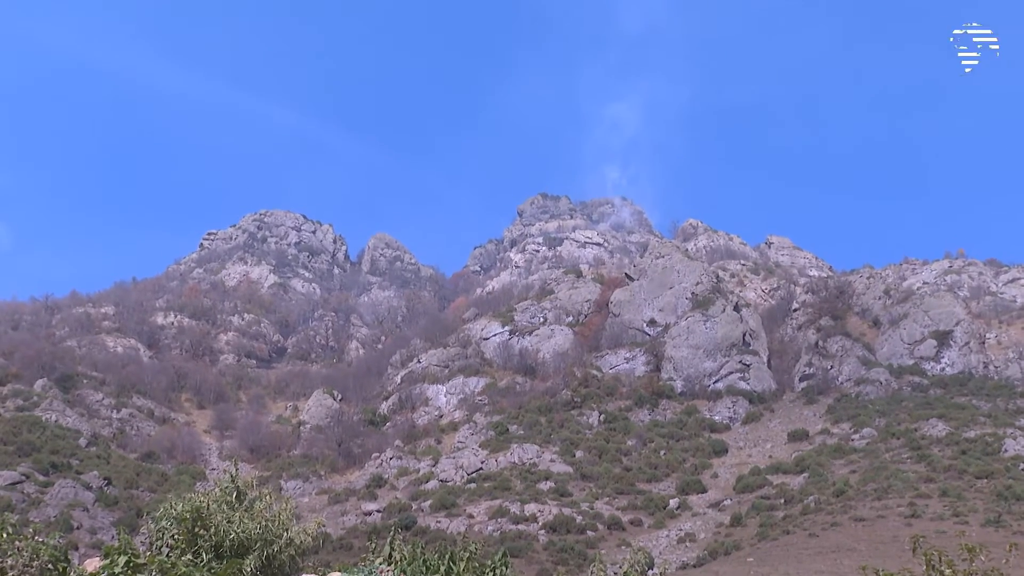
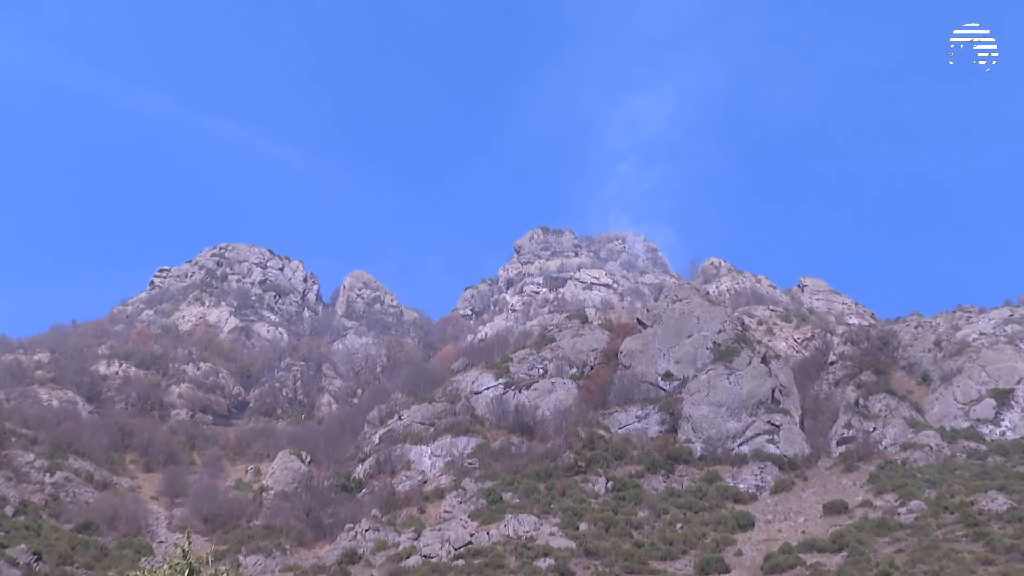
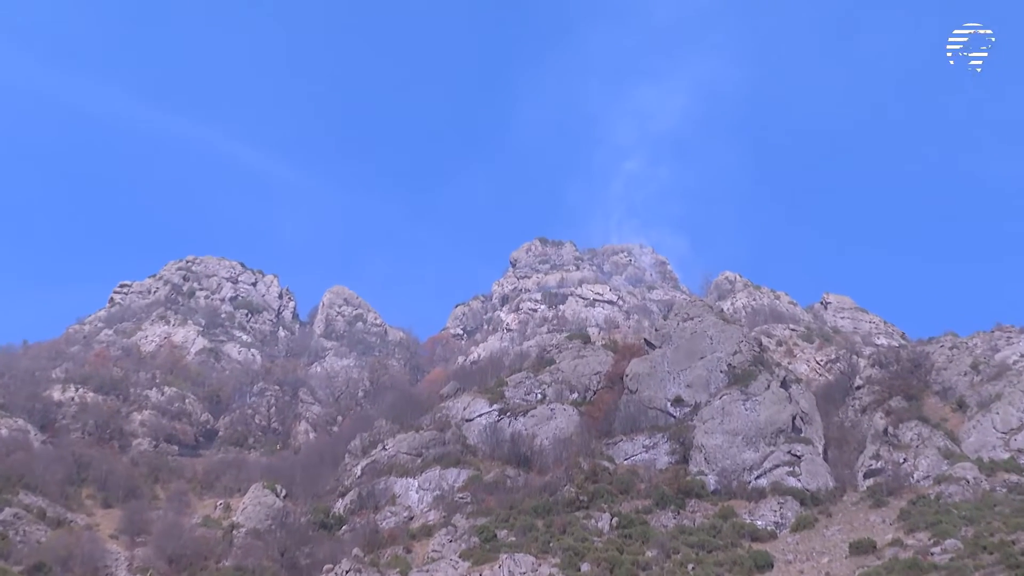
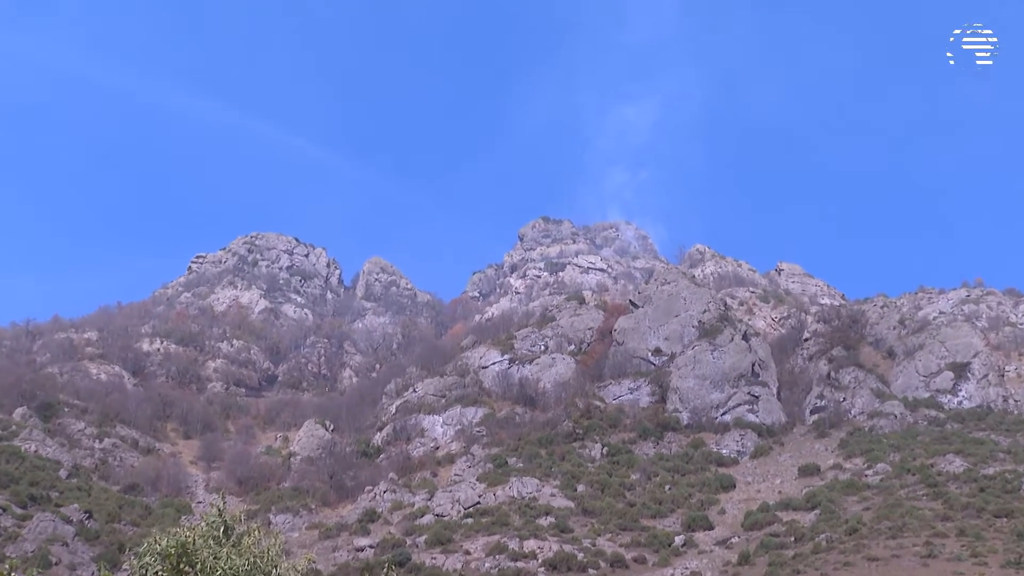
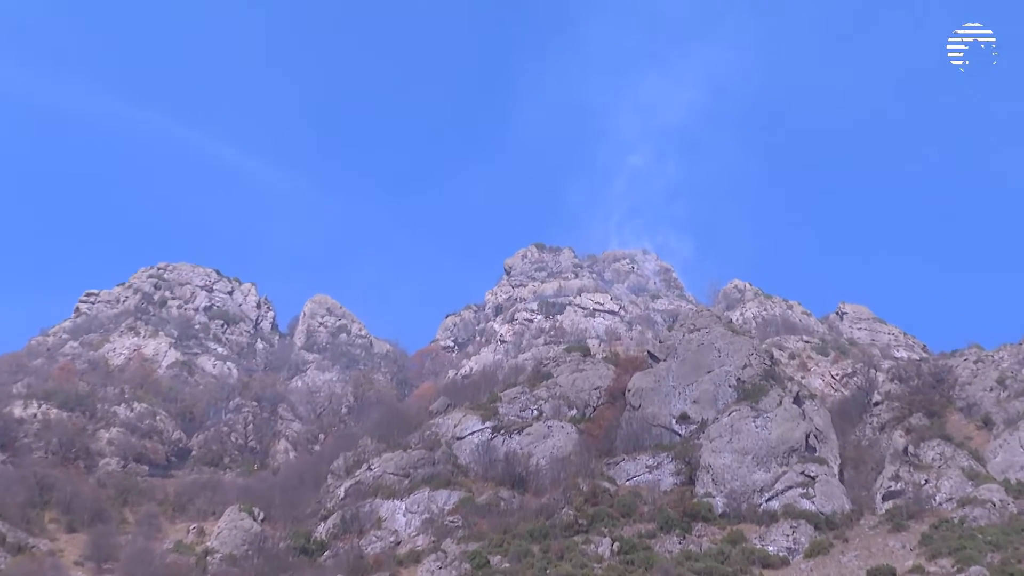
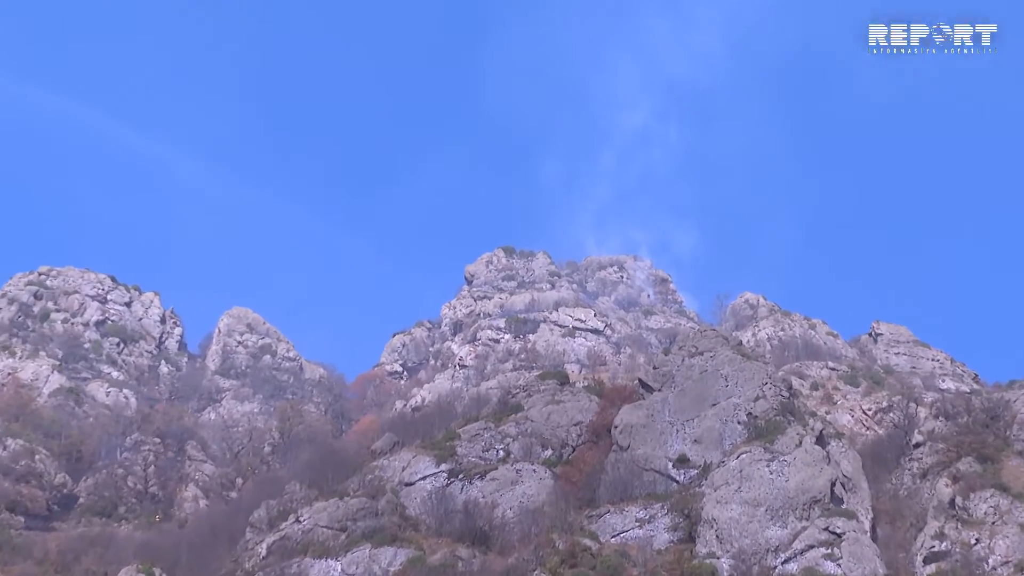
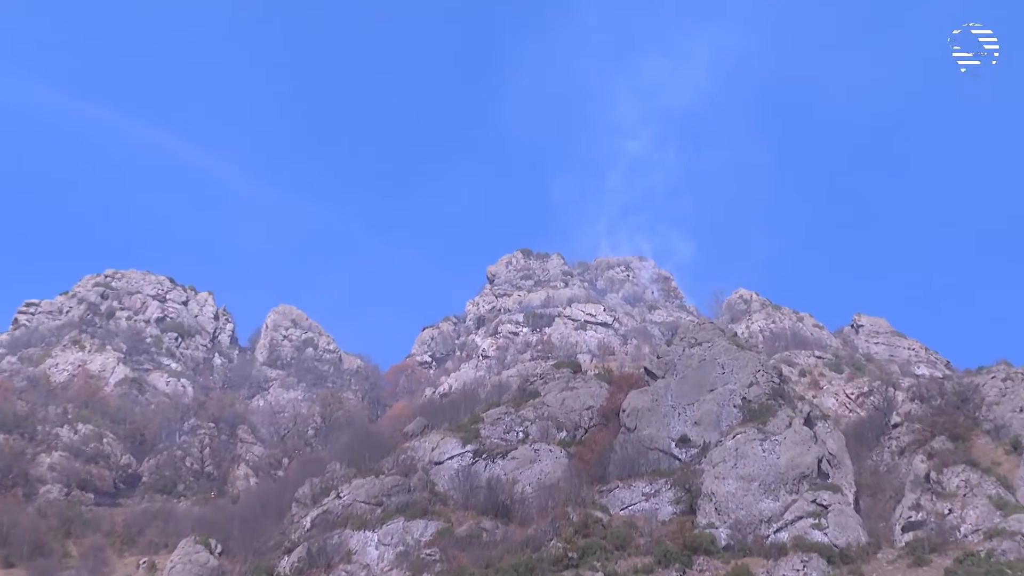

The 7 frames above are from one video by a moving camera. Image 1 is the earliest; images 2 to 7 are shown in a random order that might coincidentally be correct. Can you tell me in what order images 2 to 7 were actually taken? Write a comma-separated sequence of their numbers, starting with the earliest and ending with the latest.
4, 2, 3, 5, 7, 6
